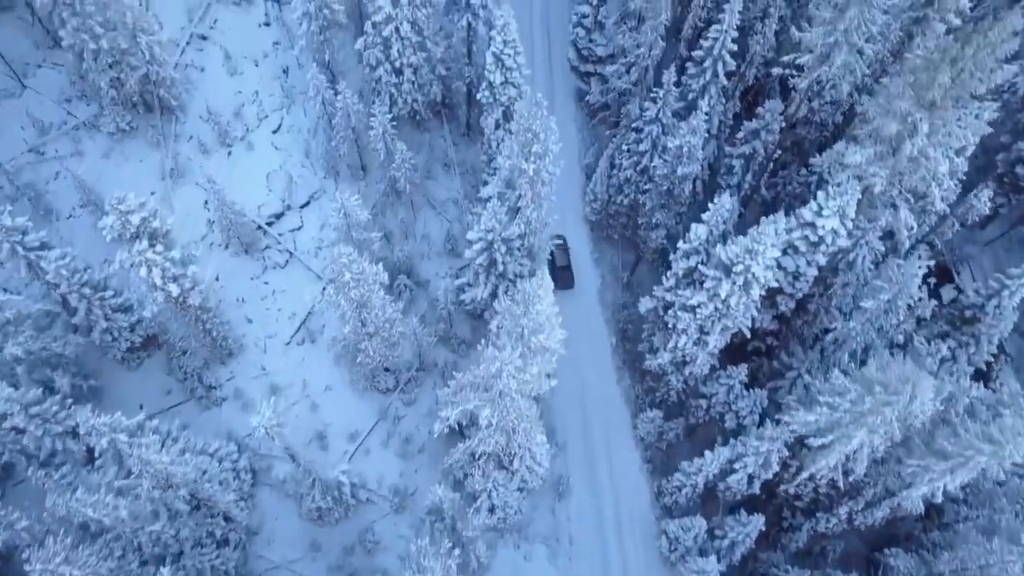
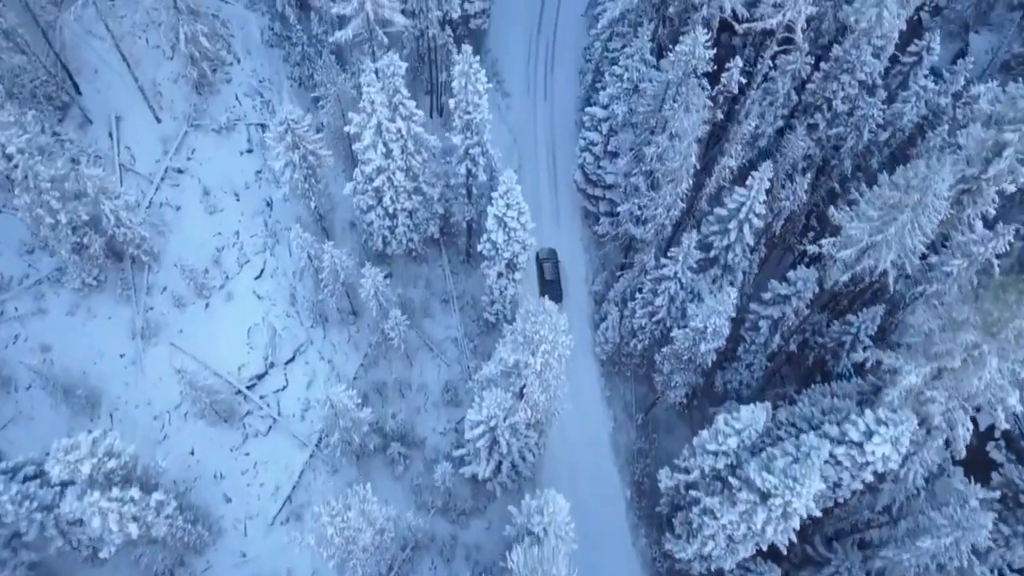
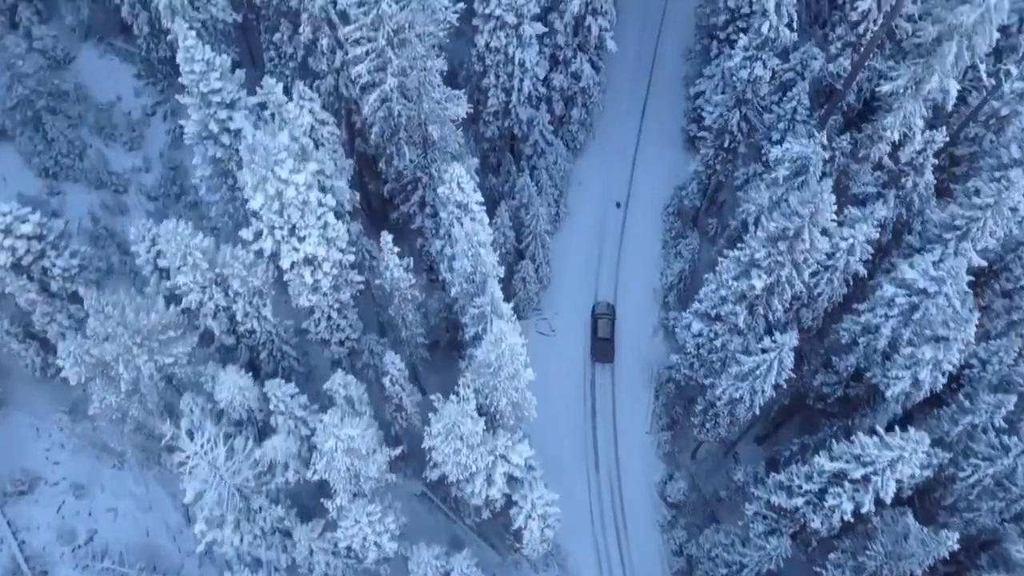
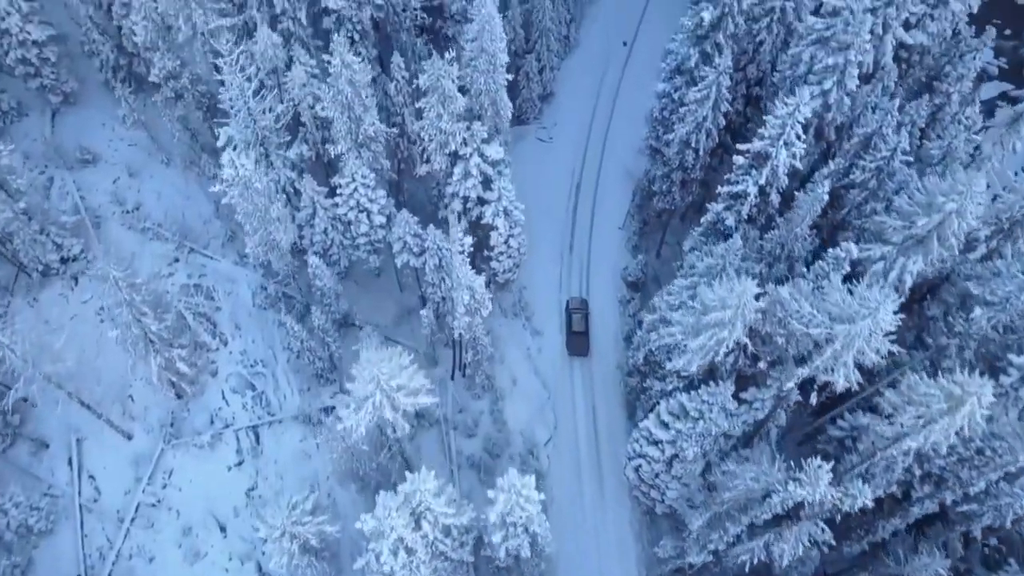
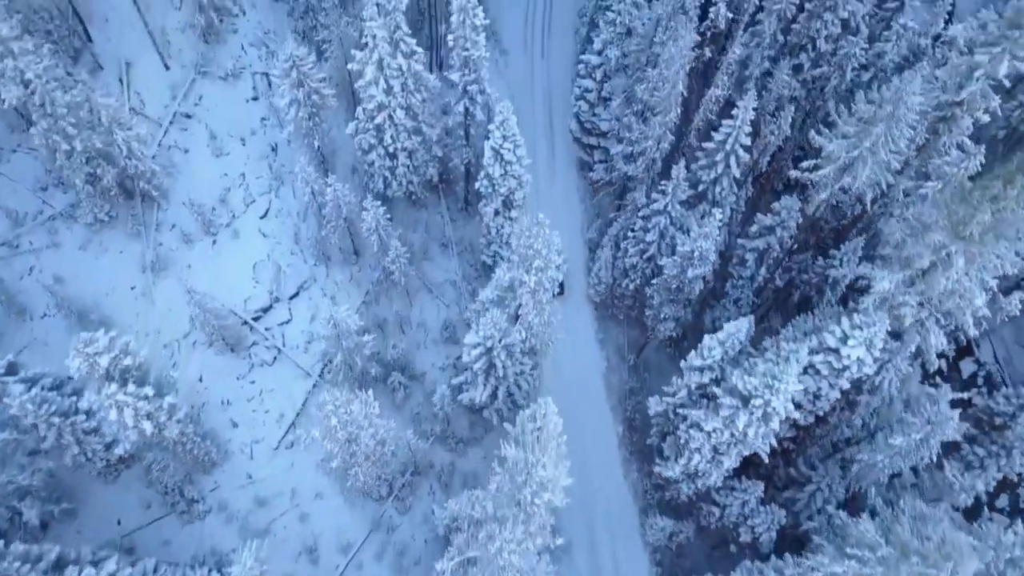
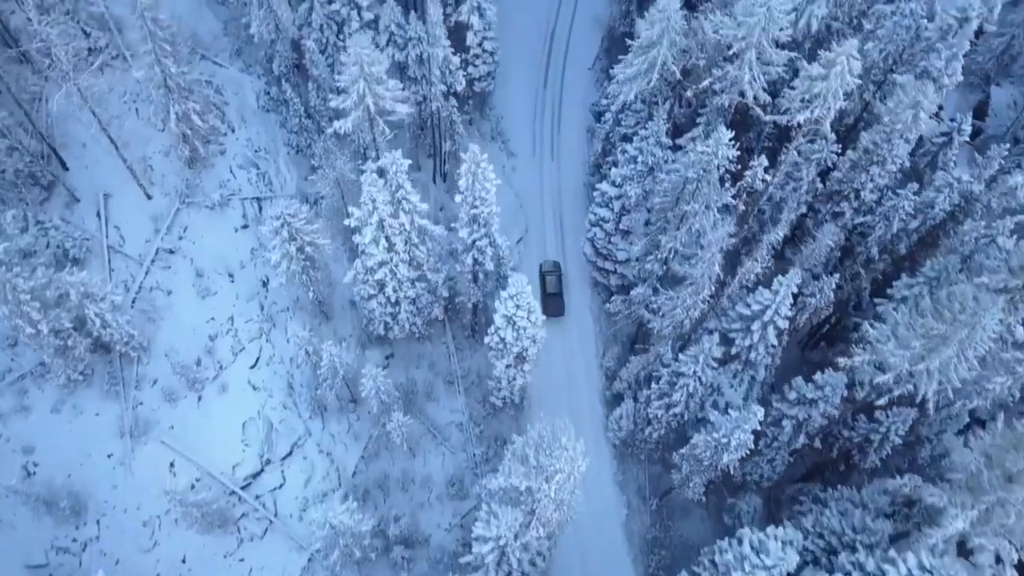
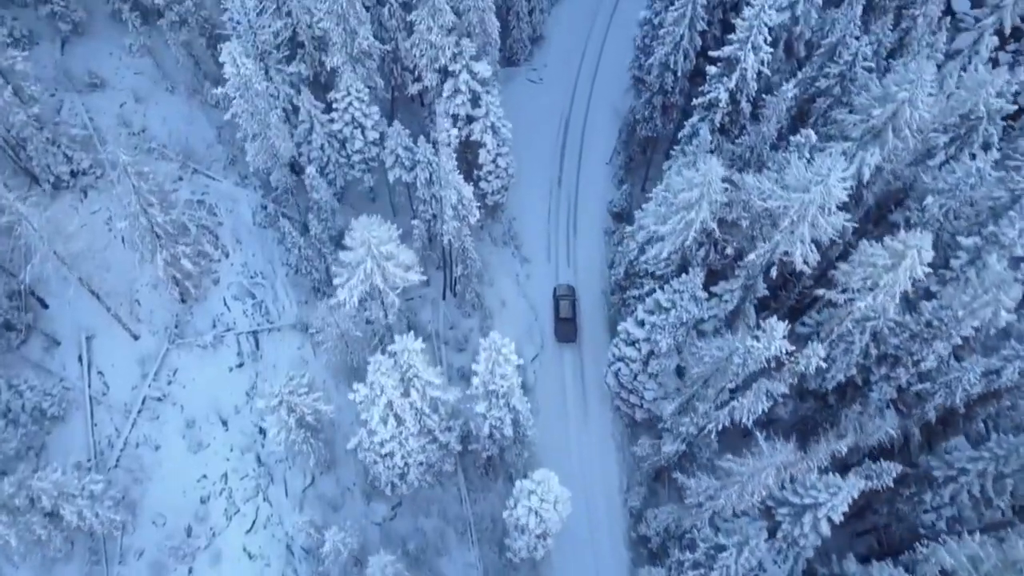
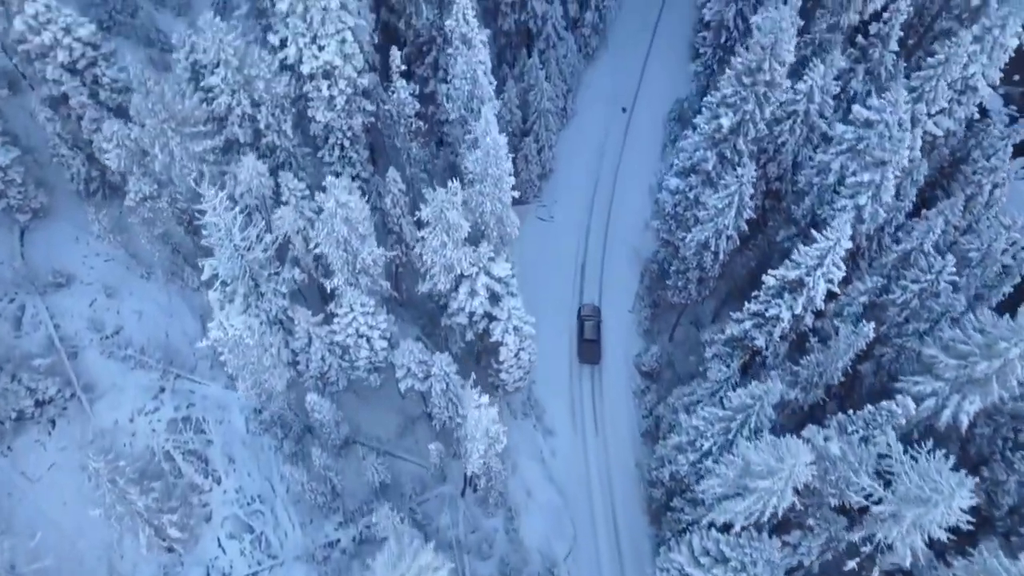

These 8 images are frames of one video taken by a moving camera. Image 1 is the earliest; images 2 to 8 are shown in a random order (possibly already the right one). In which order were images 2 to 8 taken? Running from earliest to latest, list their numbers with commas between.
5, 2, 6, 7, 4, 8, 3
